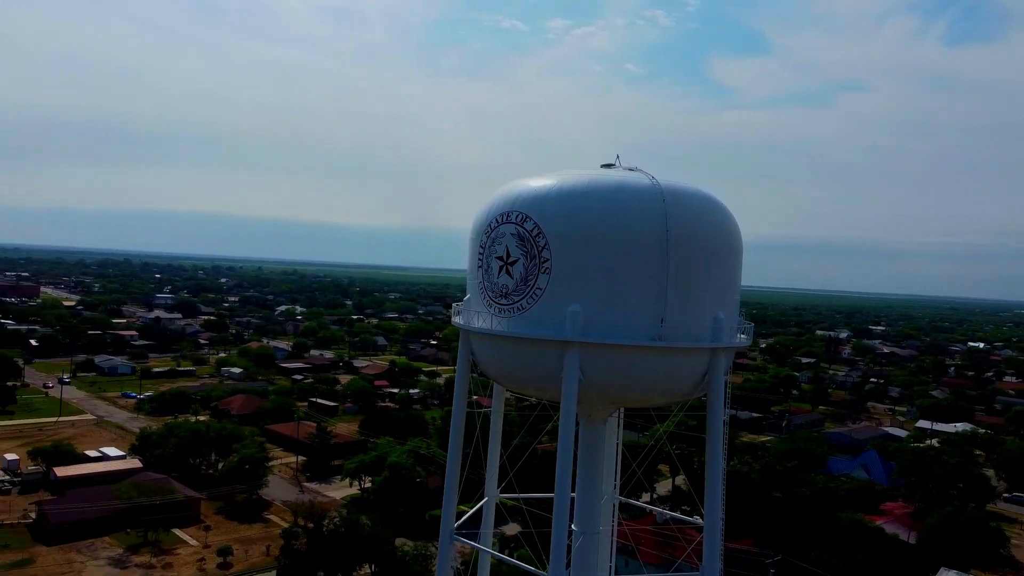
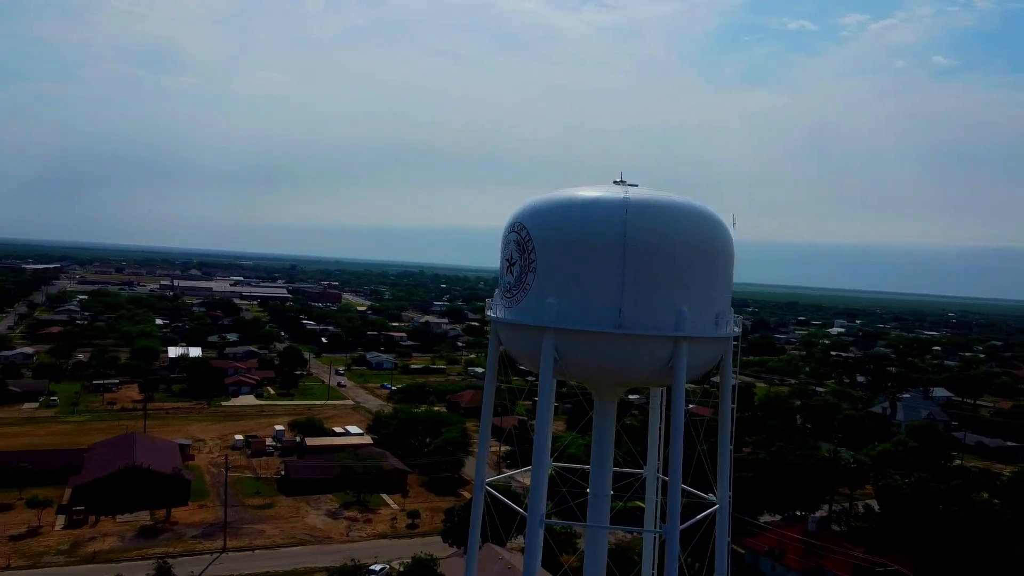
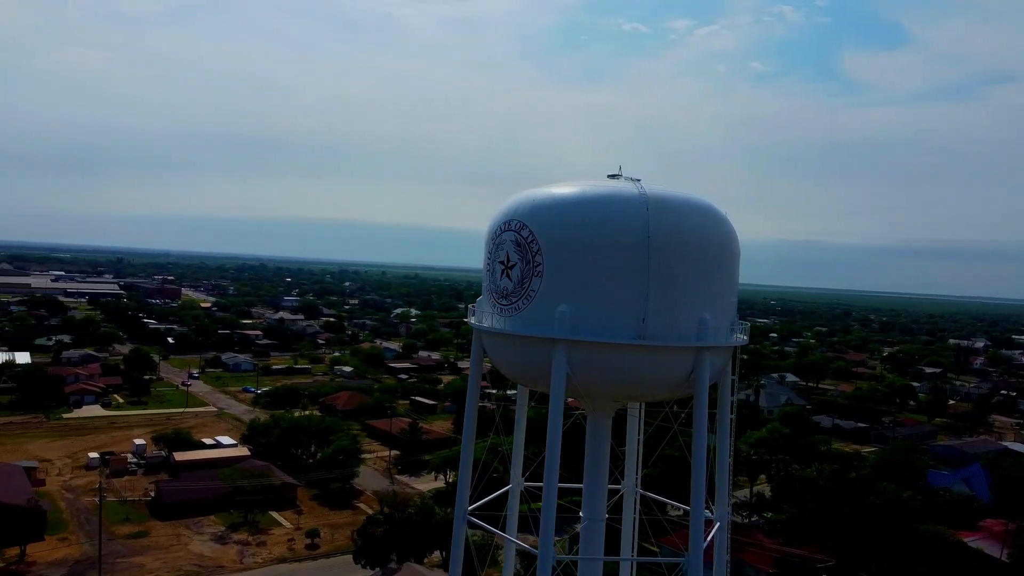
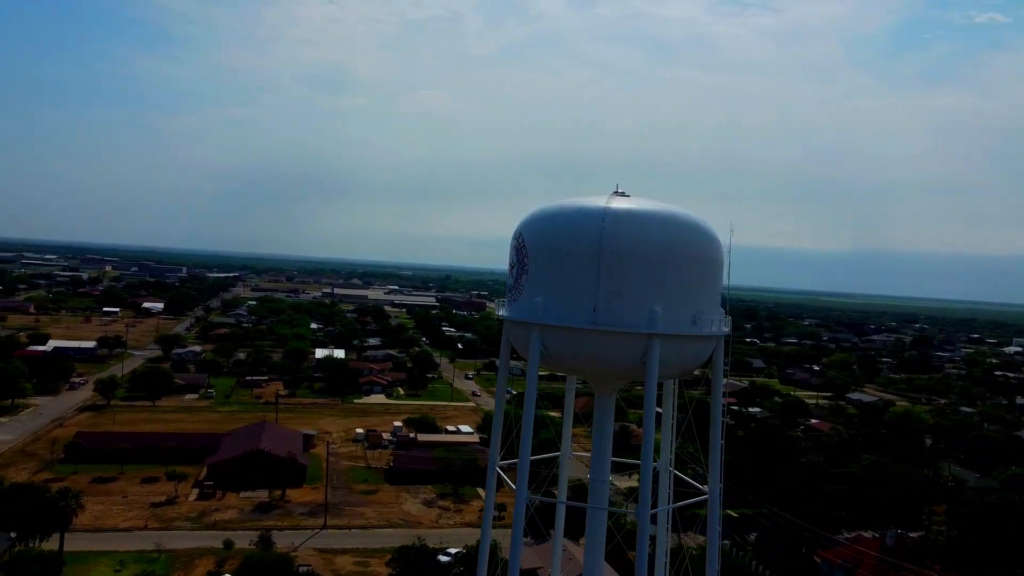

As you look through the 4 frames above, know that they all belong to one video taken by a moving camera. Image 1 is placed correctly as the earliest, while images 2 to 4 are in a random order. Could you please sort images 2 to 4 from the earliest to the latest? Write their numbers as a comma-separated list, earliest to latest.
3, 2, 4
